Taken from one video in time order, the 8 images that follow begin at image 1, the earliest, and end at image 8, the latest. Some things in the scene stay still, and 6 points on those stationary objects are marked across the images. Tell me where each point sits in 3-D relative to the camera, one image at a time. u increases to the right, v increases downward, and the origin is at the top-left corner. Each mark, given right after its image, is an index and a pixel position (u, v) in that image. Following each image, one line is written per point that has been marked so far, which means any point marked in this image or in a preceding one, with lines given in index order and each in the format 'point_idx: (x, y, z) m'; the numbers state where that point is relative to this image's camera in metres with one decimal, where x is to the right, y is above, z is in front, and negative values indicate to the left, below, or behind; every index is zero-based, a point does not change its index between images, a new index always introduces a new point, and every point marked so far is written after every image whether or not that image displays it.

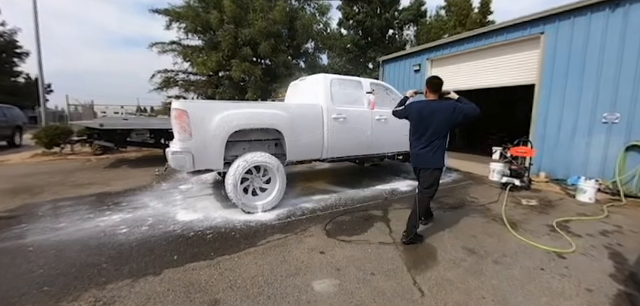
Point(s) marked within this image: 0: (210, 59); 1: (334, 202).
0: (-4.0, +3.5, +9.2) m
1: (+0.2, -0.7, +3.6) m
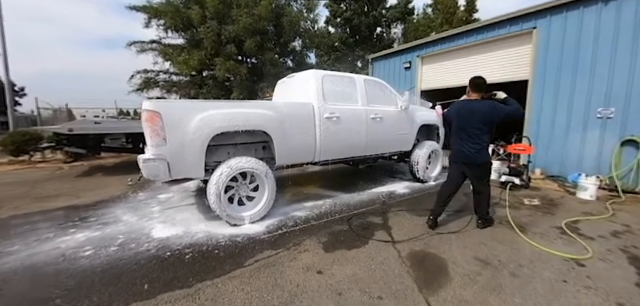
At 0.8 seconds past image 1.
0: (-4.5, +3.3, +8.7) m
1: (+0.1, -0.7, +3.3) m
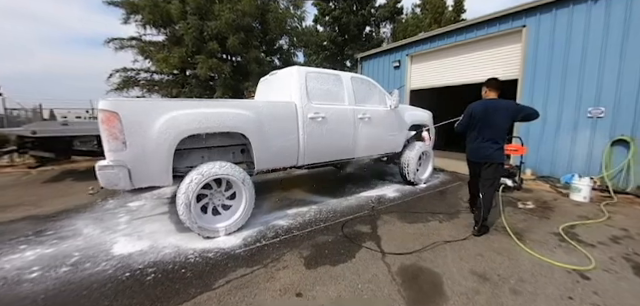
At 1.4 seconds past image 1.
0: (-4.9, +3.2, +8.3) m
1: (-0.1, -0.8, +3.0) m
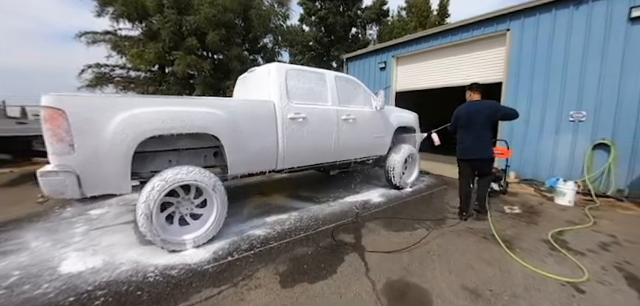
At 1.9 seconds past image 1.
0: (-5.3, +3.2, +7.8) m
1: (-0.3, -0.8, +2.8) m
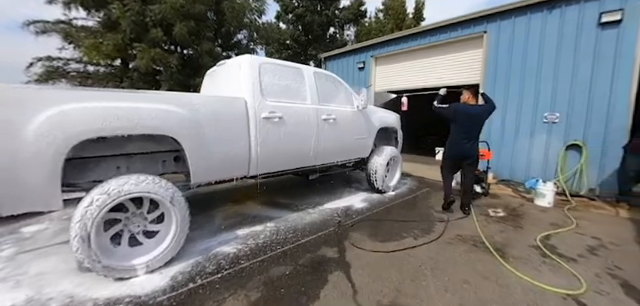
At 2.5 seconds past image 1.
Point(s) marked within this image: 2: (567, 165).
0: (-6.0, +3.1, +7.0) m
1: (-0.5, -0.9, +2.5) m
2: (+4.5, -0.2, +4.5) m
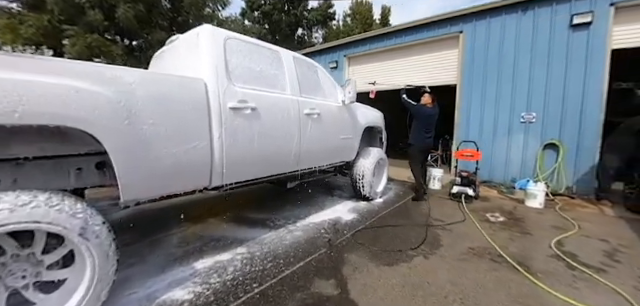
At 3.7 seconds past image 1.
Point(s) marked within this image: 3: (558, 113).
0: (-6.7, +2.8, +5.7) m
1: (-0.6, -0.9, +1.8) m
2: (+4.1, -0.2, +4.5) m
3: (+4.2, +0.7, +4.4) m
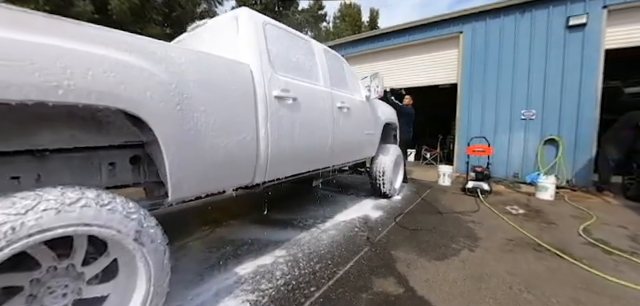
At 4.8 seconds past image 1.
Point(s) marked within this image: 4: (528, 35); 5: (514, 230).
0: (-6.6, +2.7, +5.2) m
1: (-0.2, -0.8, +1.7) m
2: (+4.2, -0.1, +4.7) m
3: (+4.3, +0.8, +4.6) m
4: (+3.9, +2.3, +4.8) m
5: (+1.9, -0.8, +2.5) m
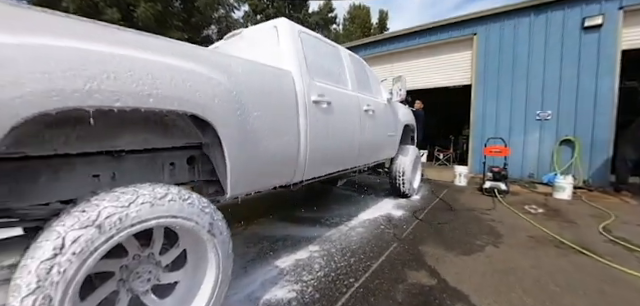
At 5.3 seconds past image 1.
0: (-6.3, +2.7, +5.4) m
1: (+0.1, -0.8, +1.8) m
2: (+4.6, -0.1, +4.8) m
3: (+4.7, +0.8, +4.6) m
4: (+4.3, +2.2, +4.8) m
5: (+2.2, -0.8, +2.6) m
